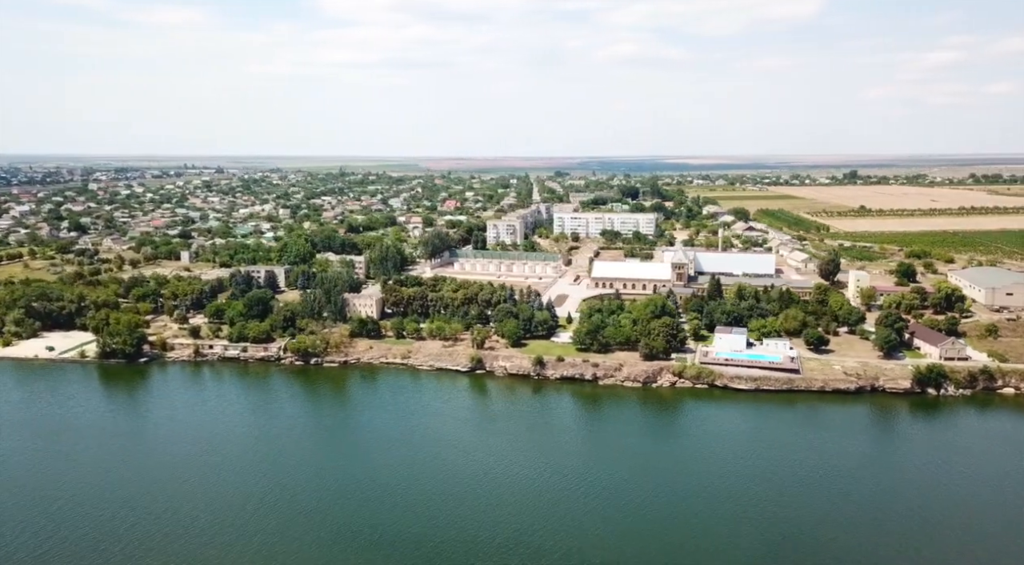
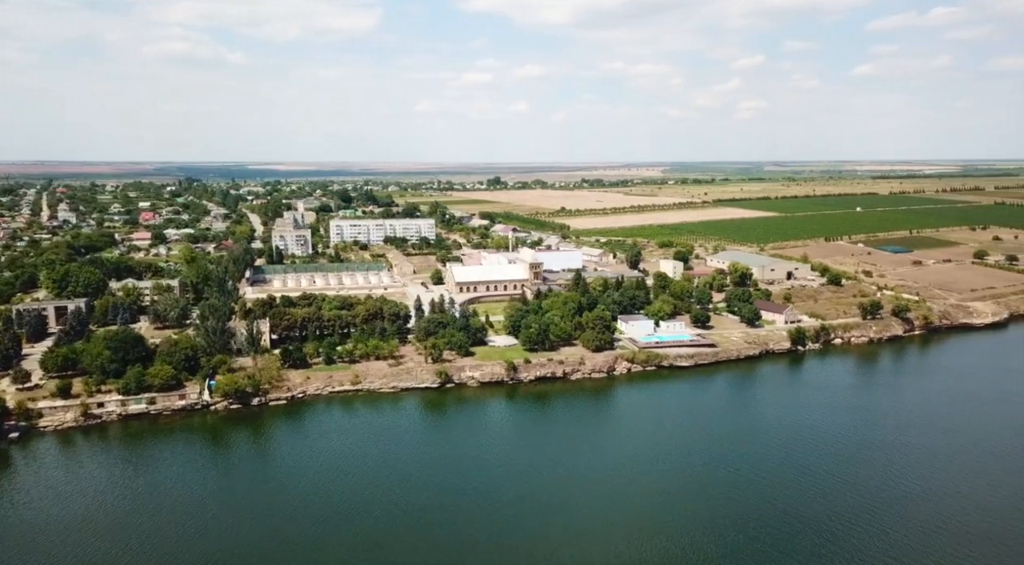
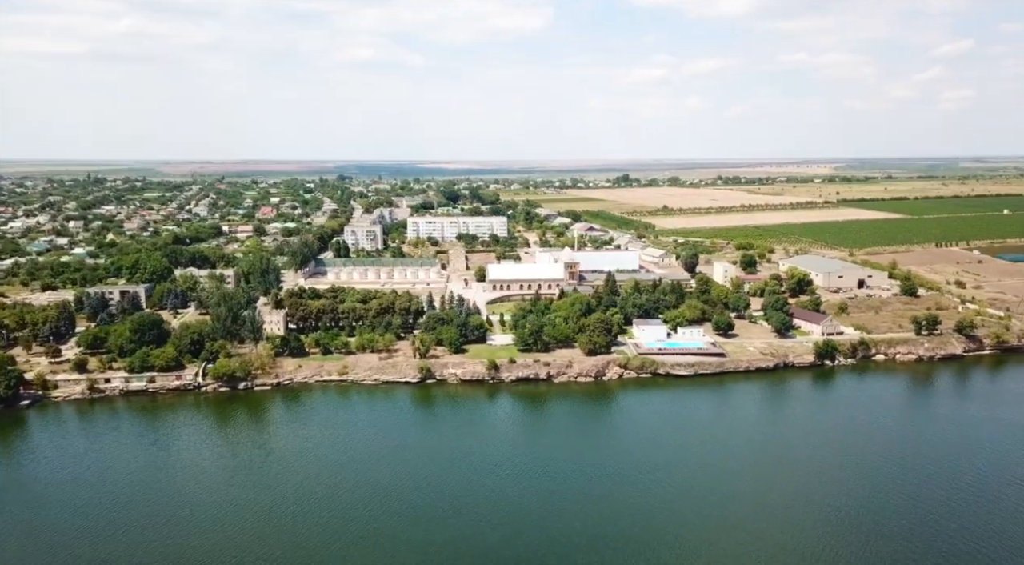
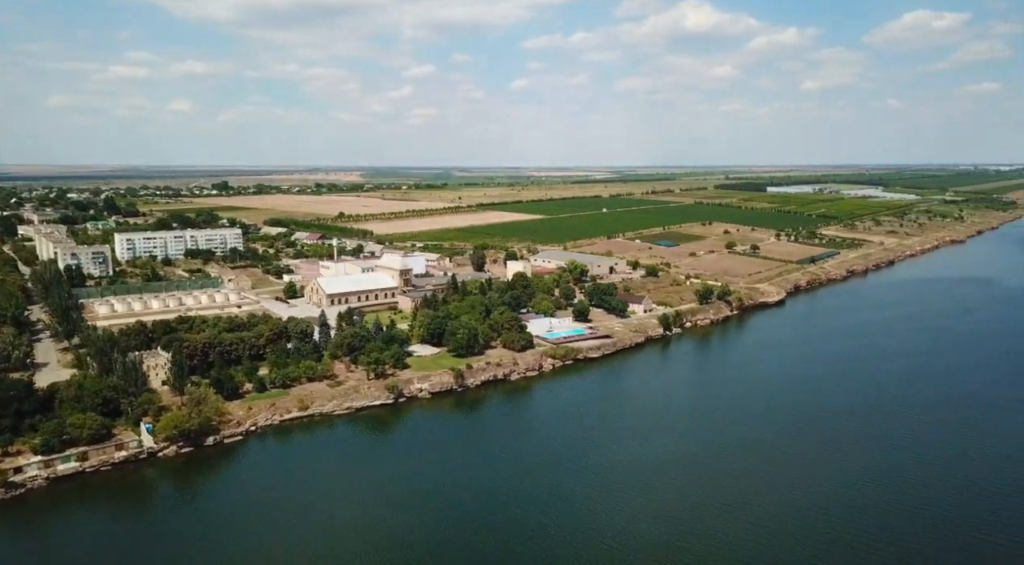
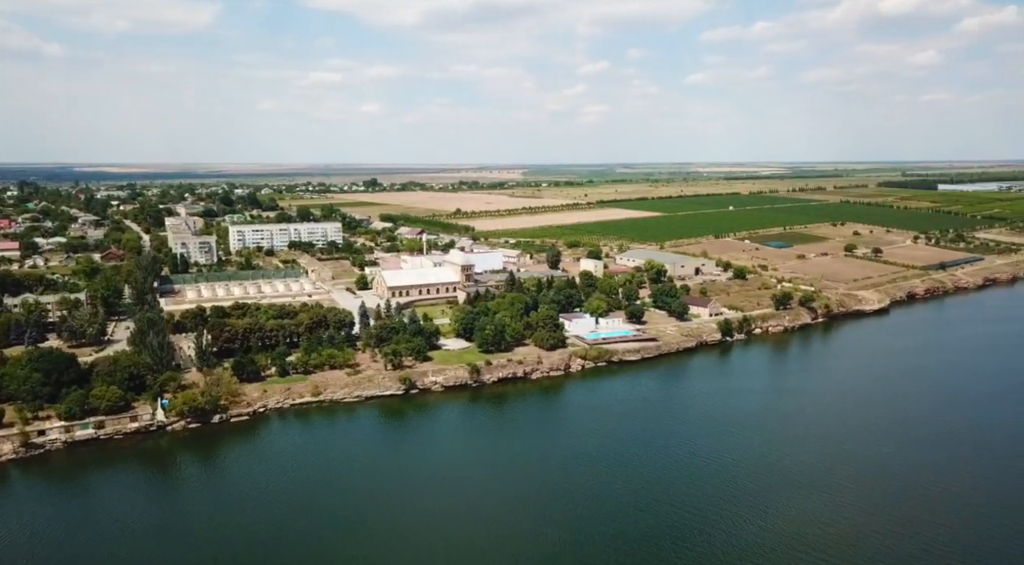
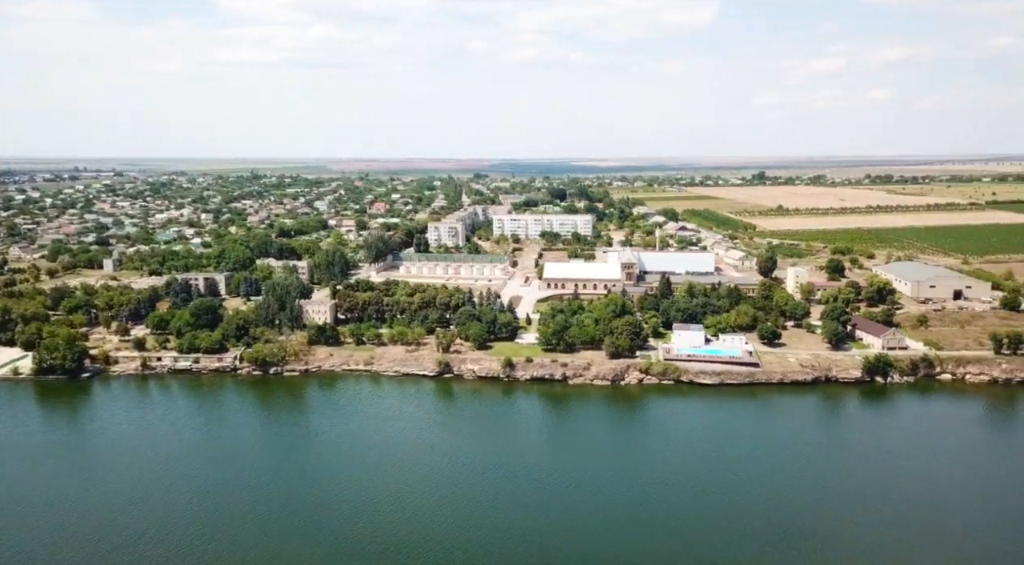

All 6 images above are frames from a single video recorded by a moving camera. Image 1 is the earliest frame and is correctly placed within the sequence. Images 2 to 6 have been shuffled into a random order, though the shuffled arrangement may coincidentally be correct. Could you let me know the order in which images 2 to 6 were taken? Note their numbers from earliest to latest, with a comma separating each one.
6, 3, 2, 5, 4
